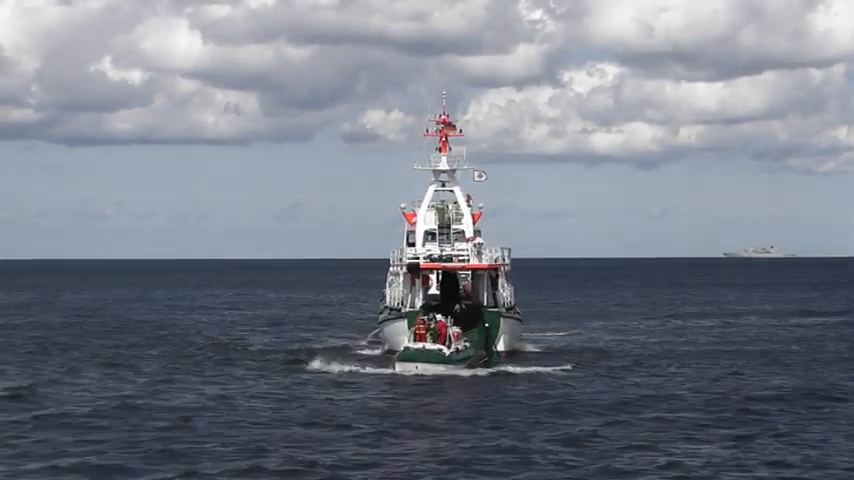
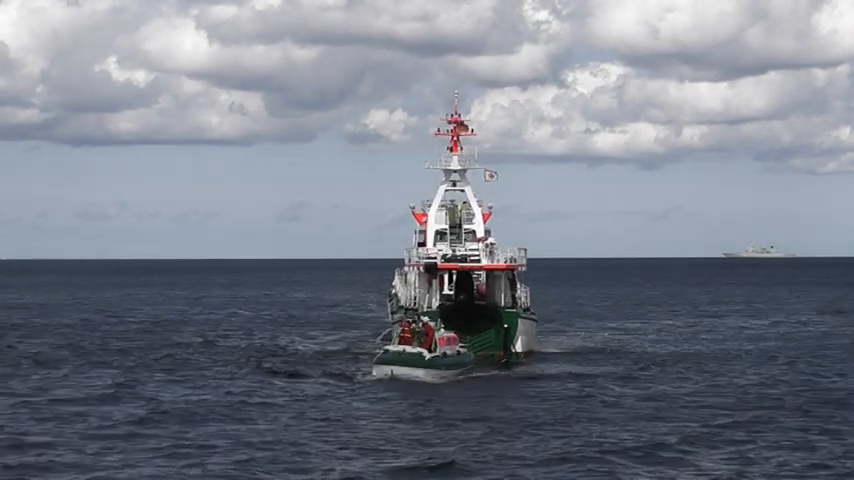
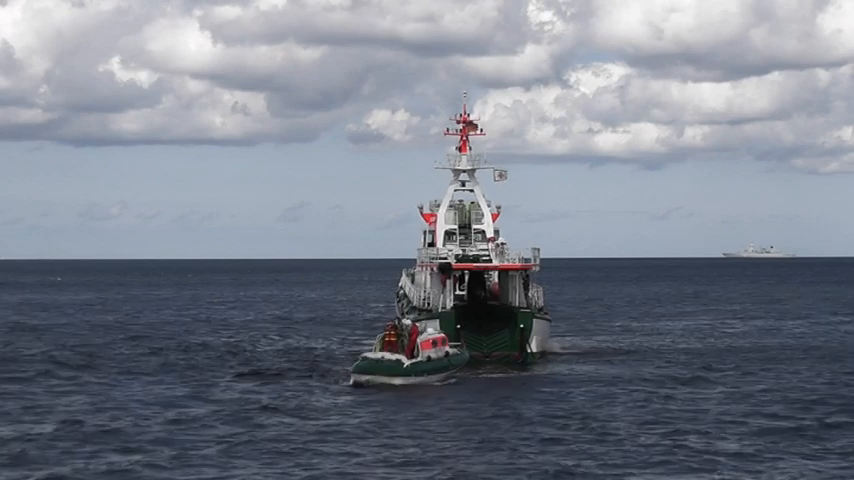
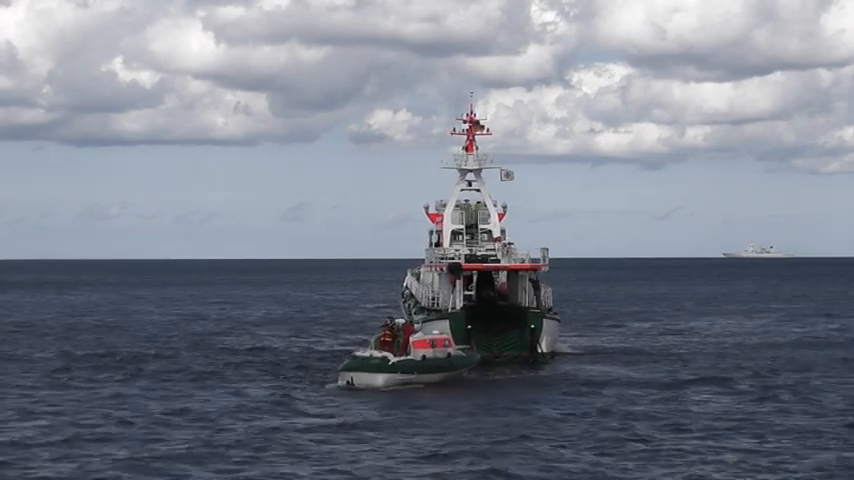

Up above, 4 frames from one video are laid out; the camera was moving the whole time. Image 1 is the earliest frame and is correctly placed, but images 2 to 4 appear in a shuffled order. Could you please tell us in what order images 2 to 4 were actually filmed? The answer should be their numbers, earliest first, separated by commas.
2, 3, 4
